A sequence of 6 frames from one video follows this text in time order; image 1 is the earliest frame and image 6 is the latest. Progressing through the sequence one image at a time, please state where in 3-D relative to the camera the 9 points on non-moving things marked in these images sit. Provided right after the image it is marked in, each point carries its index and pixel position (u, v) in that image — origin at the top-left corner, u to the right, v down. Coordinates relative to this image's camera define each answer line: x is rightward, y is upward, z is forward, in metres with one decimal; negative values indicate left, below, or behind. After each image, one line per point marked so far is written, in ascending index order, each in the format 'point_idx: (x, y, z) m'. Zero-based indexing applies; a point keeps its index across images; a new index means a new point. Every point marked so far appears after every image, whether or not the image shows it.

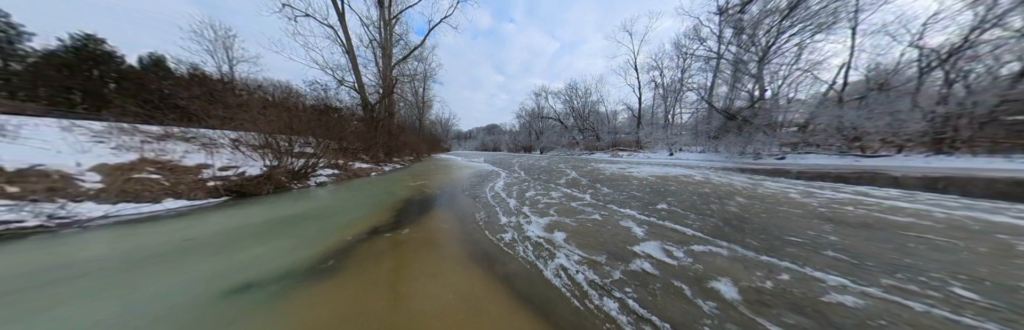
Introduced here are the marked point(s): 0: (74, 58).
0: (-17.6, +4.2, +8.3) m
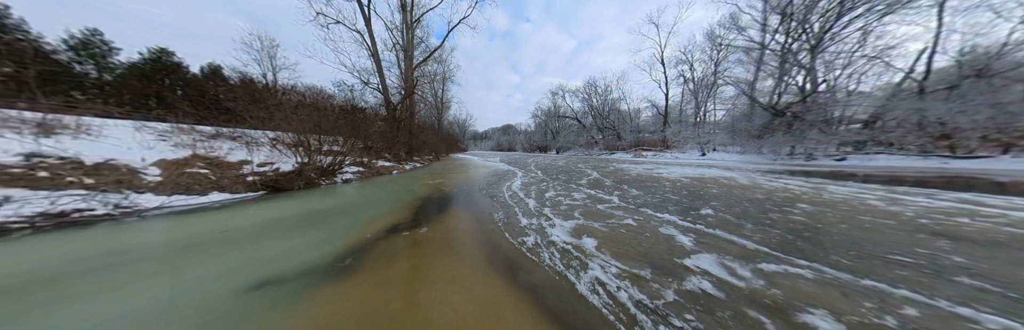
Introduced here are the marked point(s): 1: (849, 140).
0: (-16.7, +4.4, +9.5) m
1: (+16.5, +1.2, +9.8) m
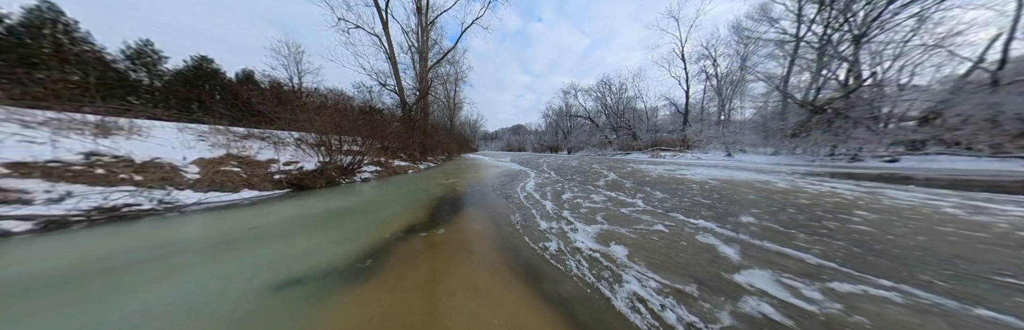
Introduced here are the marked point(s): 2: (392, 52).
0: (-16.0, +4.5, +10.2) m
1: (+17.1, +1.1, +8.8) m
2: (-9.5, +8.9, +15.9) m
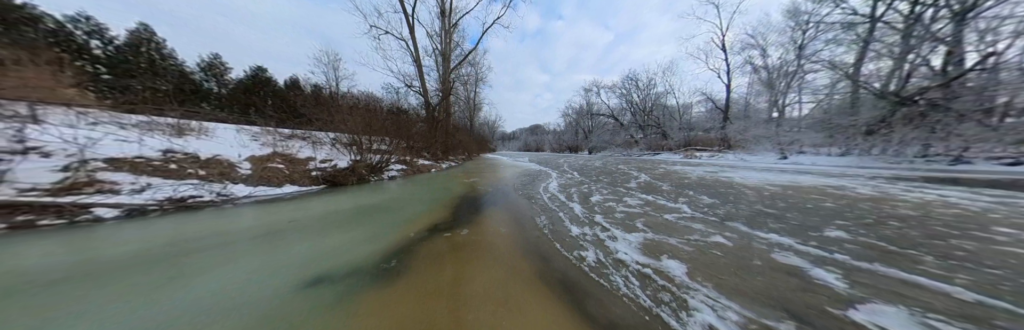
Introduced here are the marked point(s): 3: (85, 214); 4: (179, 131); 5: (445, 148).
0: (-14.8, +4.7, +11.5) m
1: (+18.0, +1.0, +6.9) m
2: (-7.8, +9.0, +16.5) m
3: (-8.4, -0.9, +3.9) m
4: (-10.9, +1.1, +6.6) m
5: (-5.9, +1.4, +17.7) m
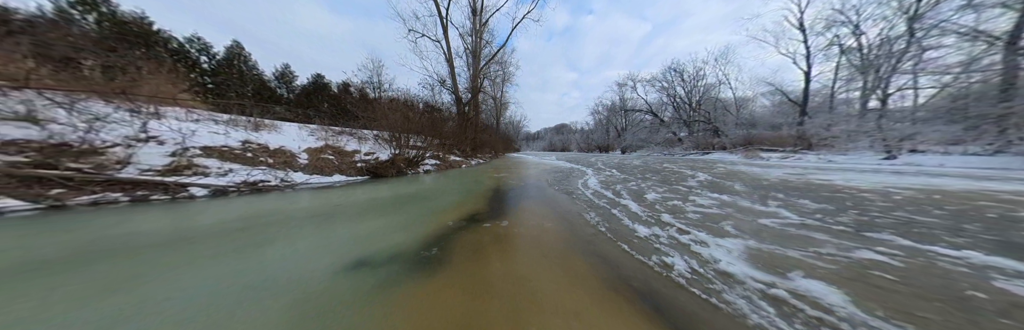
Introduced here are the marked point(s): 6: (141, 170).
0: (-12.9, +5.1, +12.9) m
1: (+19.0, +0.9, +4.1) m
2: (-5.2, +9.4, +17.0) m
3: (-7.6, -0.6, +4.6) m
4: (-9.7, +1.5, +7.6) m
5: (-3.3, +1.8, +17.9) m
6: (-8.6, -0.1, +4.6) m
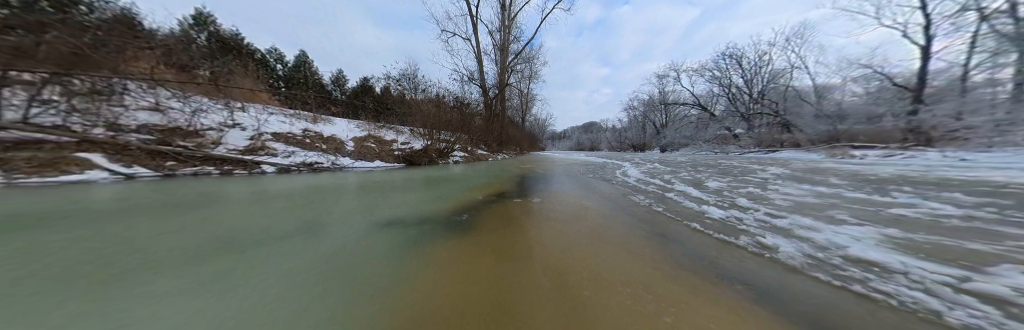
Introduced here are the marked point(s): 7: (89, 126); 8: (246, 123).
0: (-10.9, +5.7, +14.3) m
1: (+19.5, +0.9, +1.3) m
2: (-2.6, +9.9, +17.2) m
3: (-6.8, -0.1, +5.4) m
4: (-8.5, +2.0, +8.6) m
5: (-0.8, +2.2, +18.0) m
6: (-7.8, +0.4, +5.5) m
7: (-9.4, +0.9, +4.5) m
8: (-8.5, +1.3, +6.4) m
